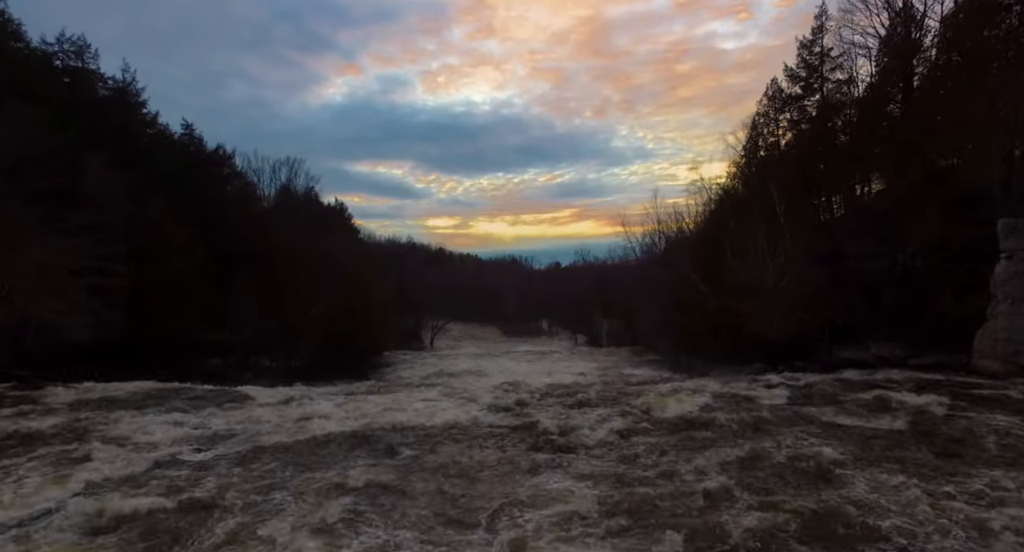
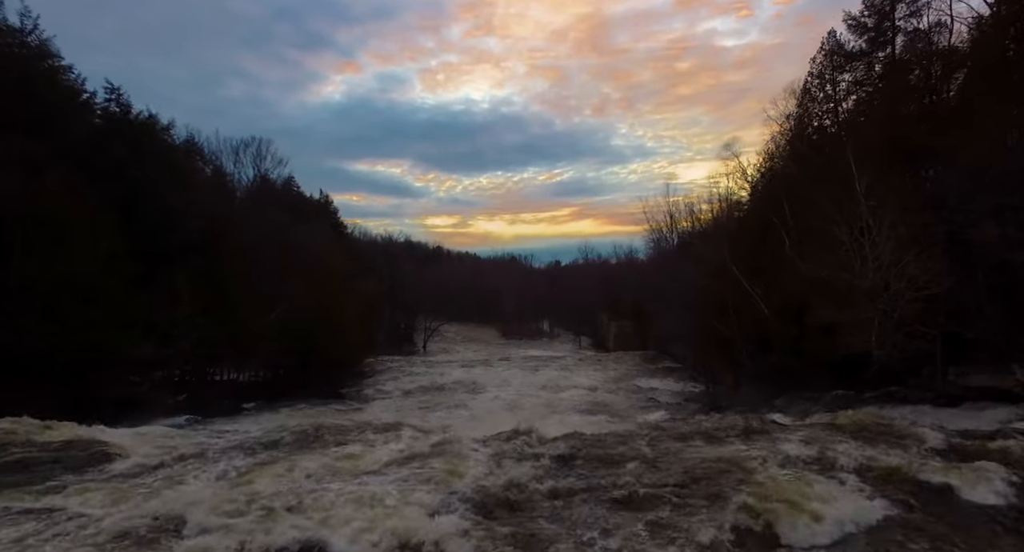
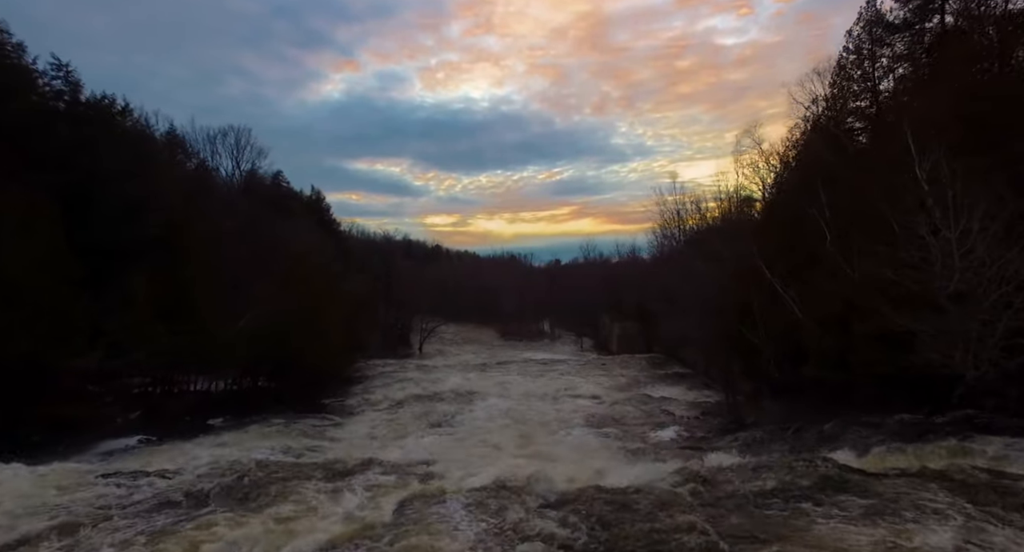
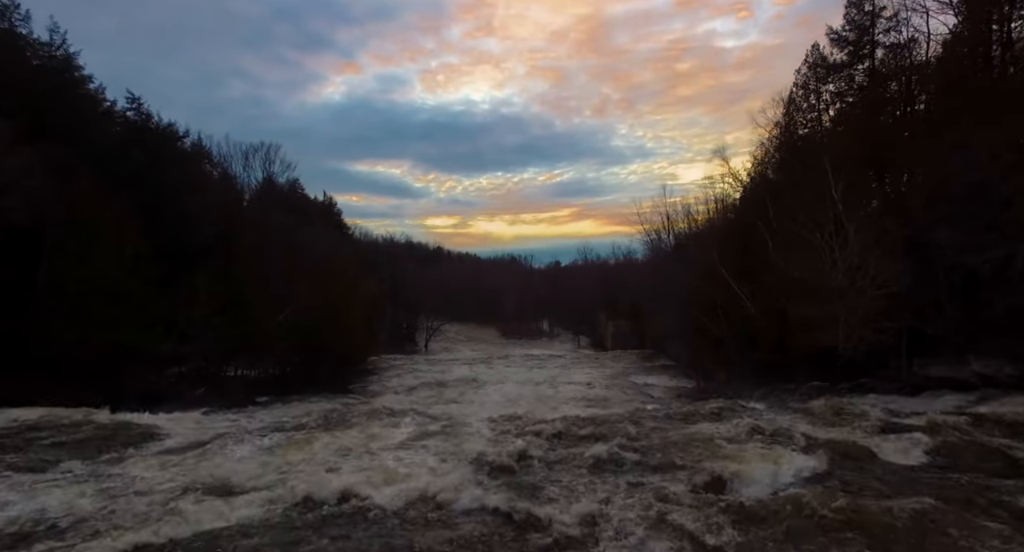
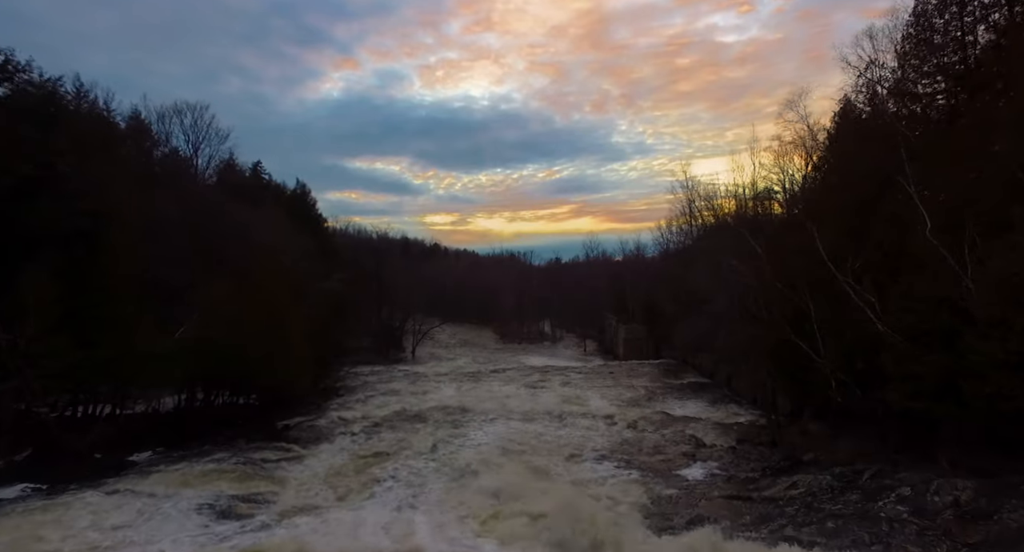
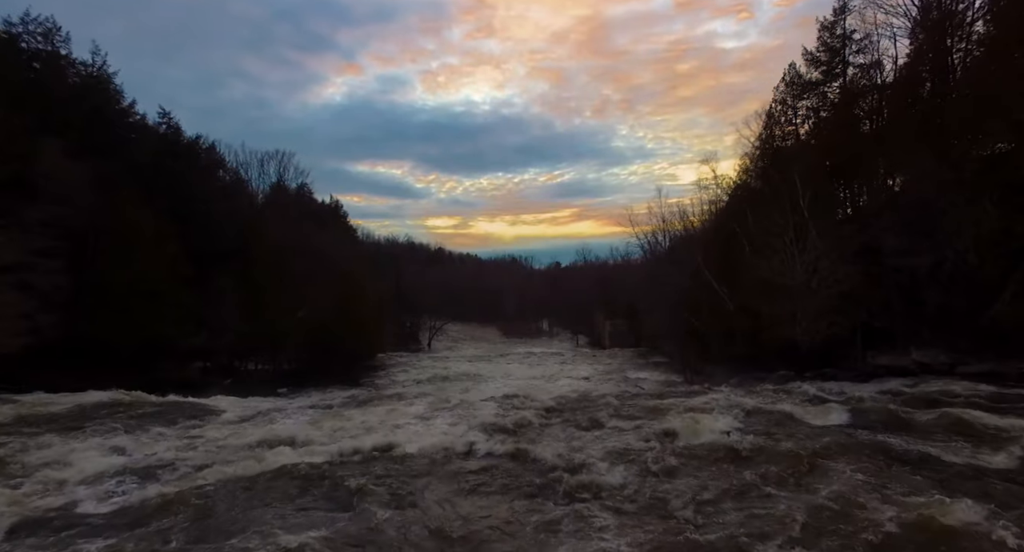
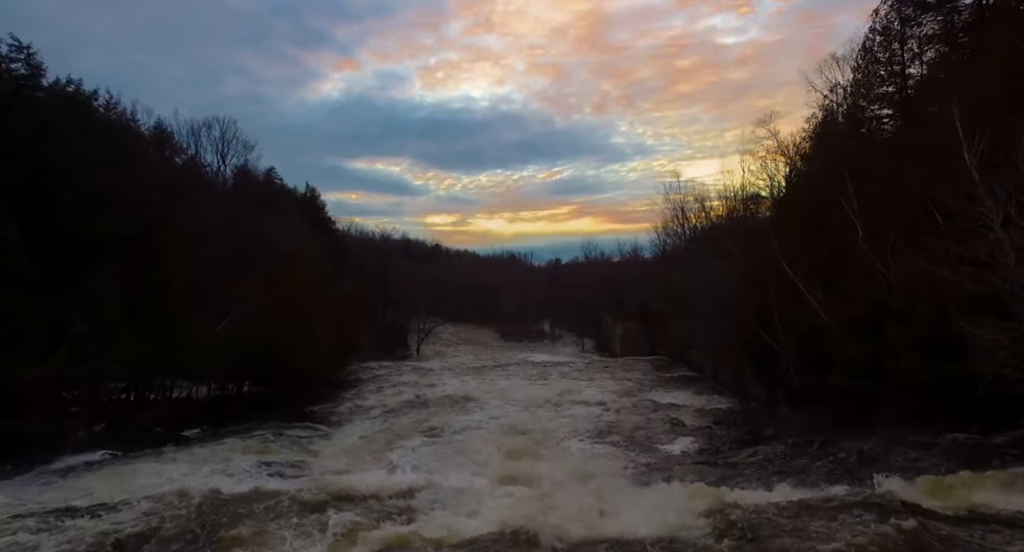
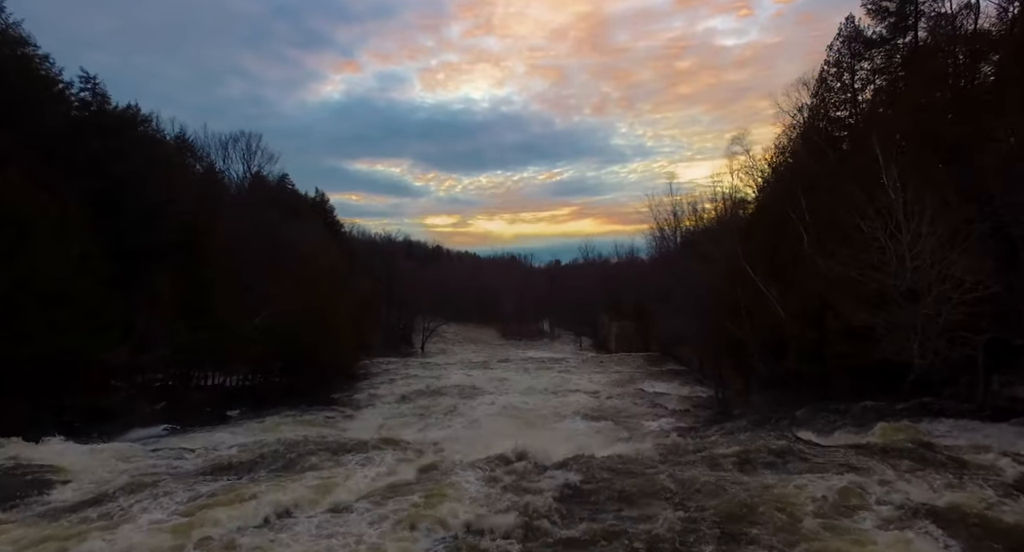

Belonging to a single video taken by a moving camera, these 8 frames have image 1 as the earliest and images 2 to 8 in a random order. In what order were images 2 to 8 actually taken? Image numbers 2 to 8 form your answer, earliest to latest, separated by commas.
6, 4, 2, 8, 3, 7, 5
